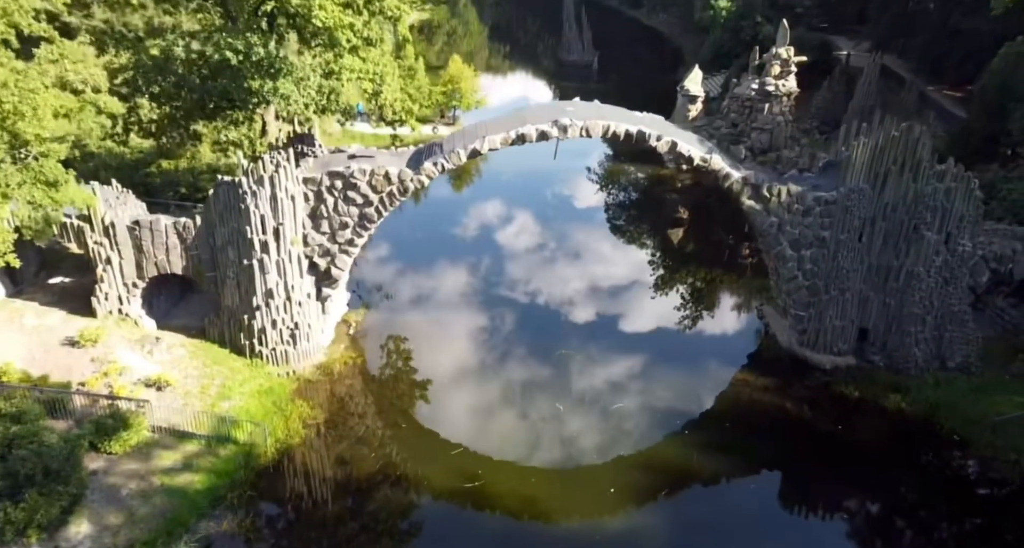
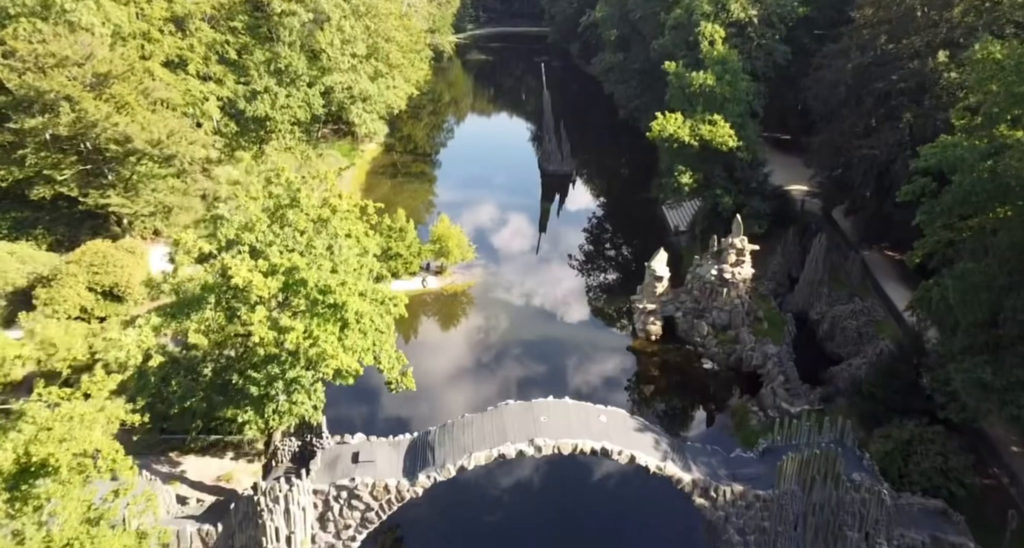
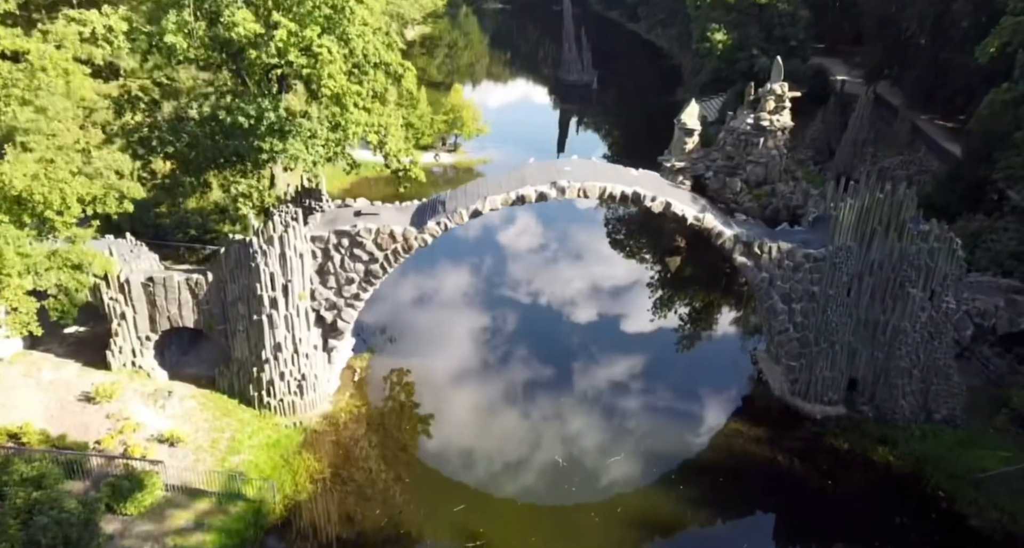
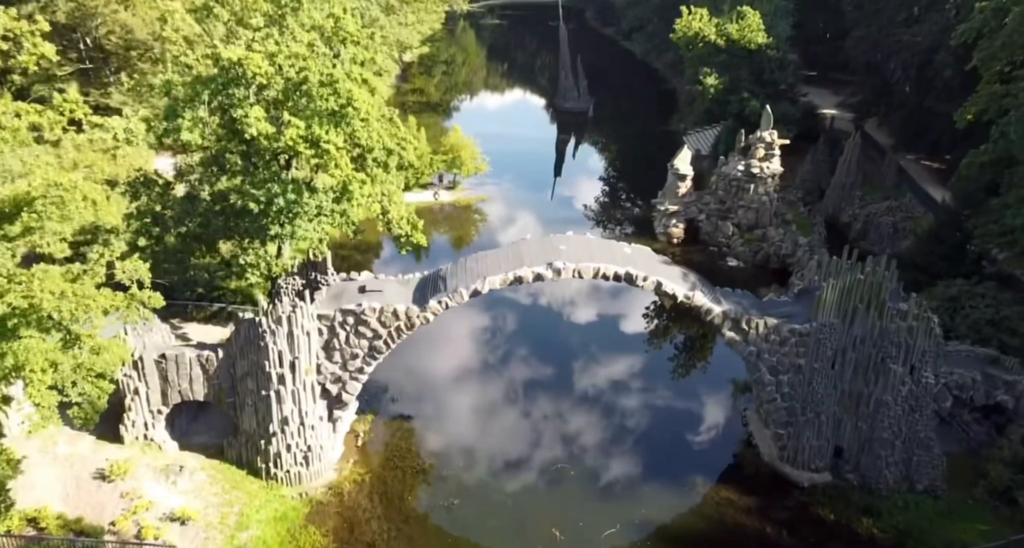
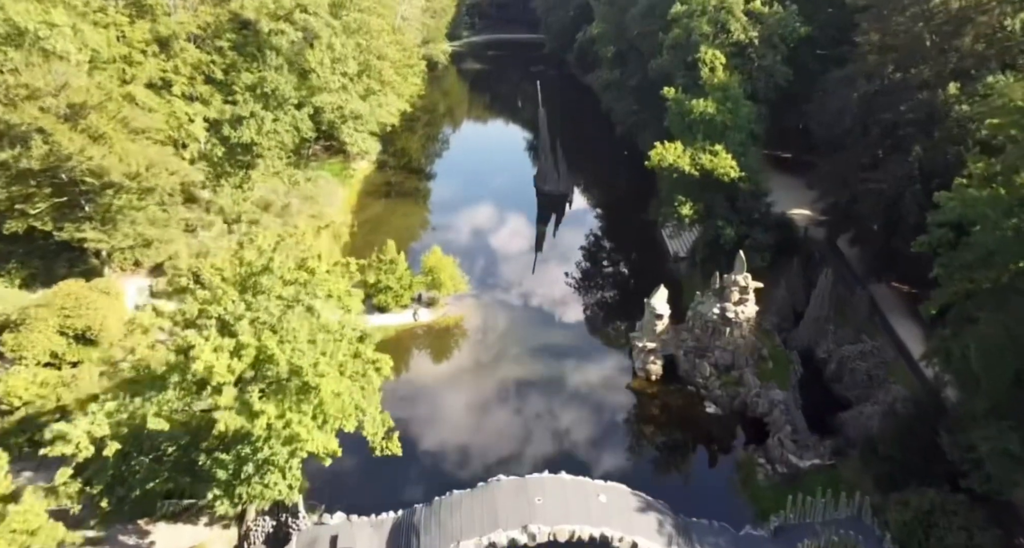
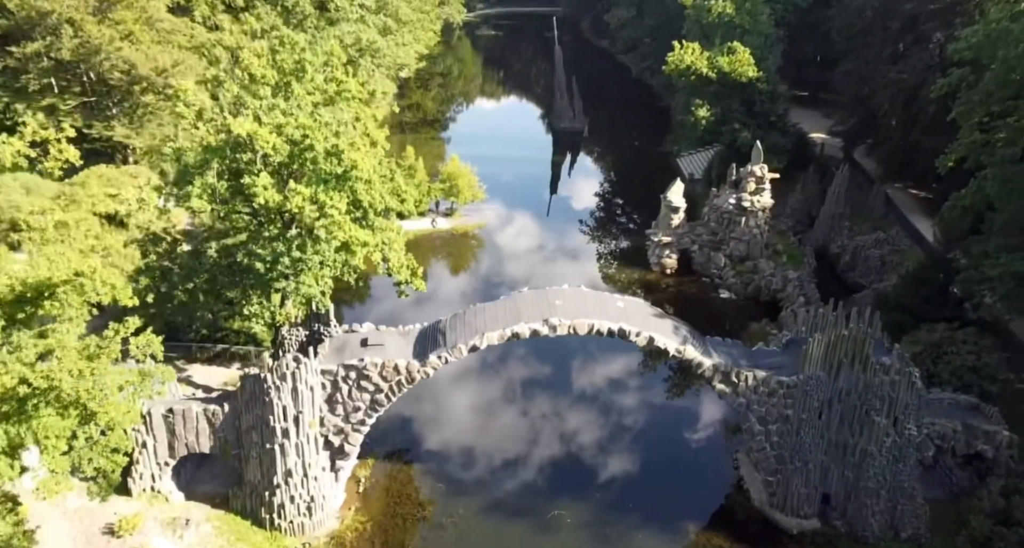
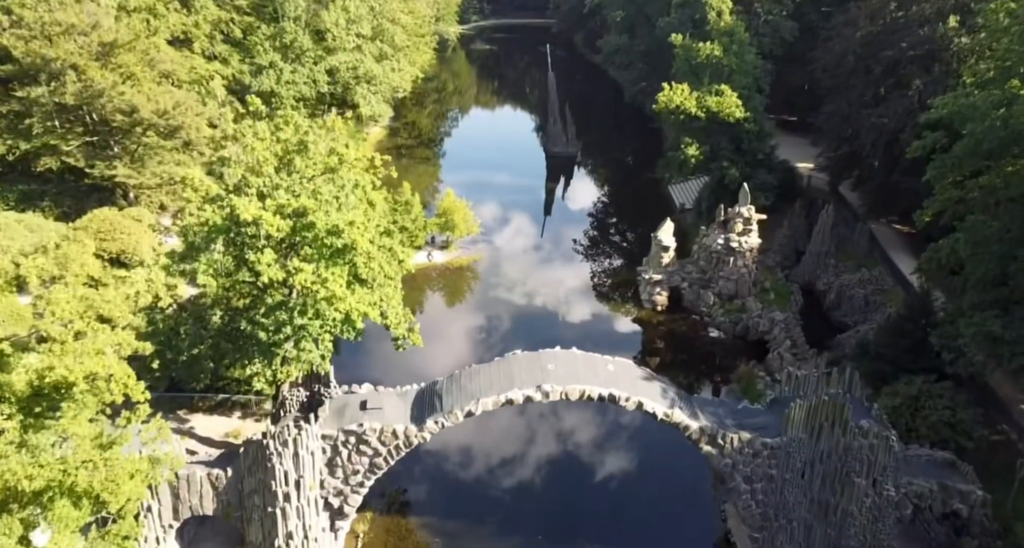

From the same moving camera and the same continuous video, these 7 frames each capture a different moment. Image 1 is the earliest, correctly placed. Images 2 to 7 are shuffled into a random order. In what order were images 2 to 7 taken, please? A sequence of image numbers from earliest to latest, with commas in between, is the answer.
3, 4, 6, 7, 2, 5
